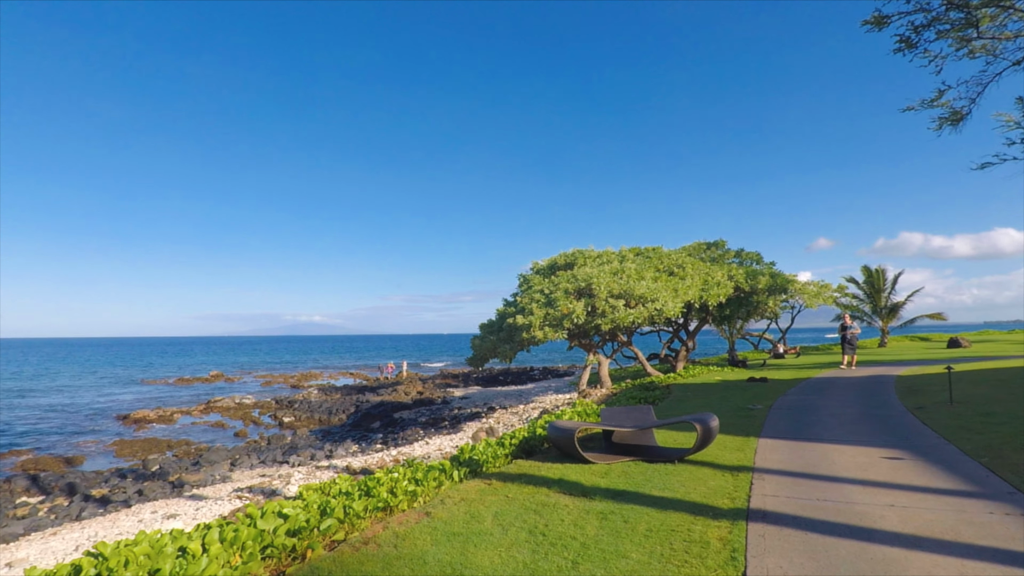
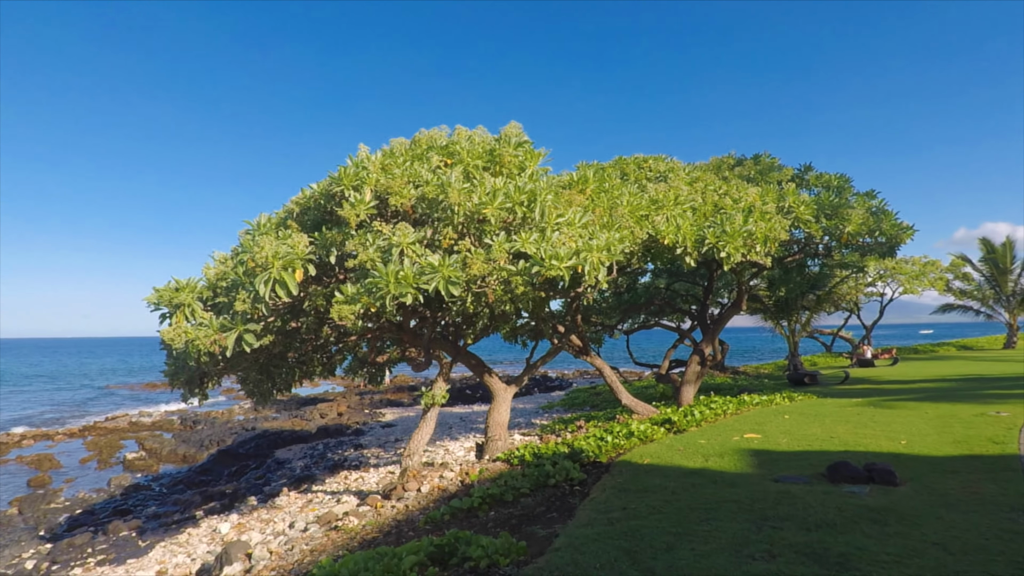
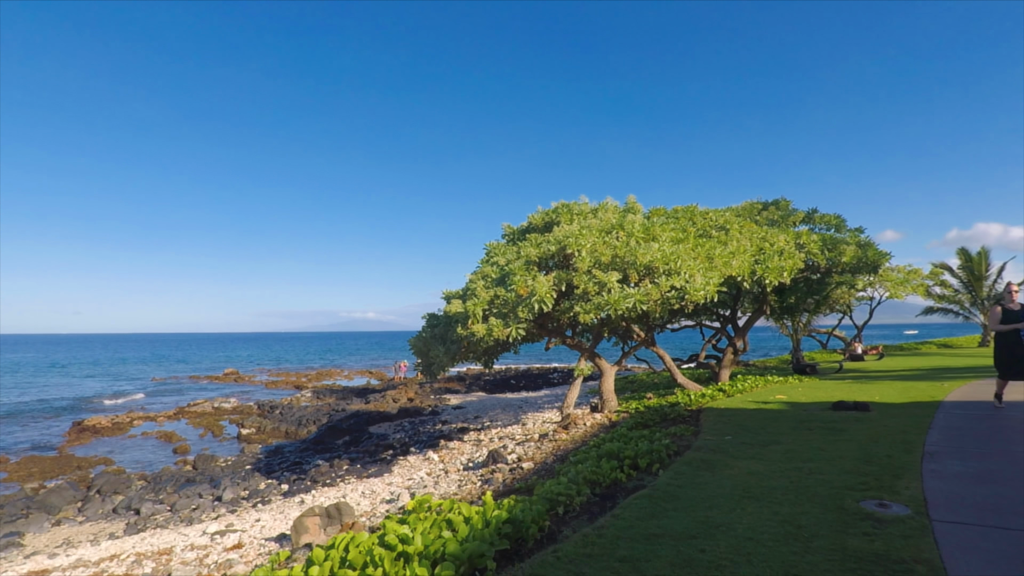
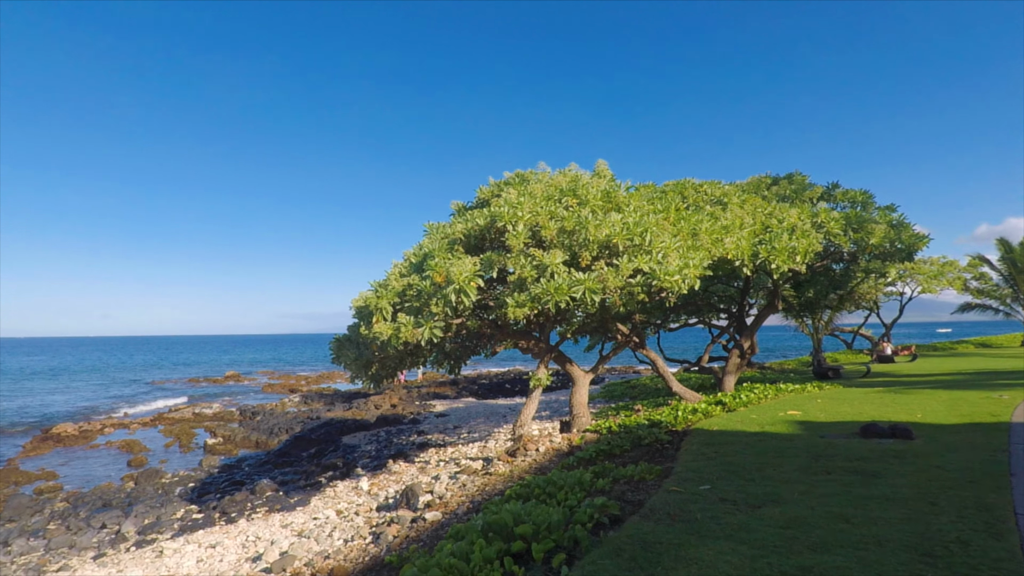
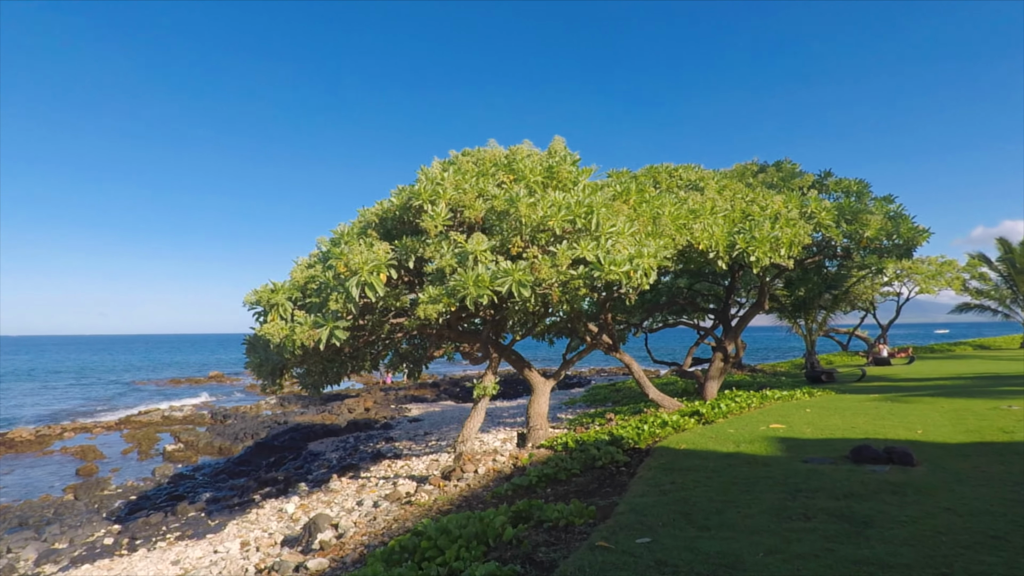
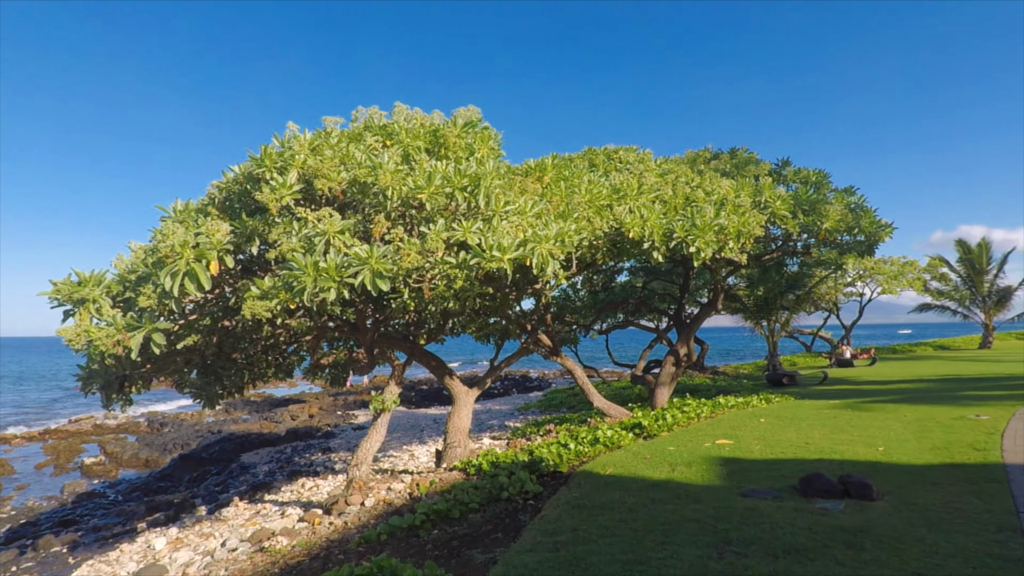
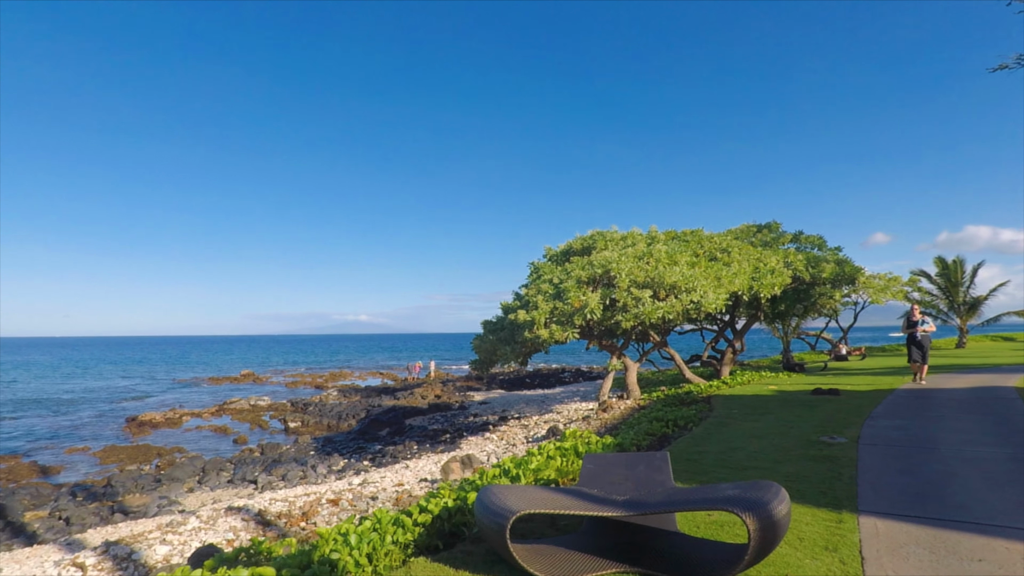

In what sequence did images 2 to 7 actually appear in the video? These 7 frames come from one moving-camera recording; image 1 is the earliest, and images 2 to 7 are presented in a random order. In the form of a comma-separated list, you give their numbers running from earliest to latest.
7, 3, 4, 5, 2, 6
